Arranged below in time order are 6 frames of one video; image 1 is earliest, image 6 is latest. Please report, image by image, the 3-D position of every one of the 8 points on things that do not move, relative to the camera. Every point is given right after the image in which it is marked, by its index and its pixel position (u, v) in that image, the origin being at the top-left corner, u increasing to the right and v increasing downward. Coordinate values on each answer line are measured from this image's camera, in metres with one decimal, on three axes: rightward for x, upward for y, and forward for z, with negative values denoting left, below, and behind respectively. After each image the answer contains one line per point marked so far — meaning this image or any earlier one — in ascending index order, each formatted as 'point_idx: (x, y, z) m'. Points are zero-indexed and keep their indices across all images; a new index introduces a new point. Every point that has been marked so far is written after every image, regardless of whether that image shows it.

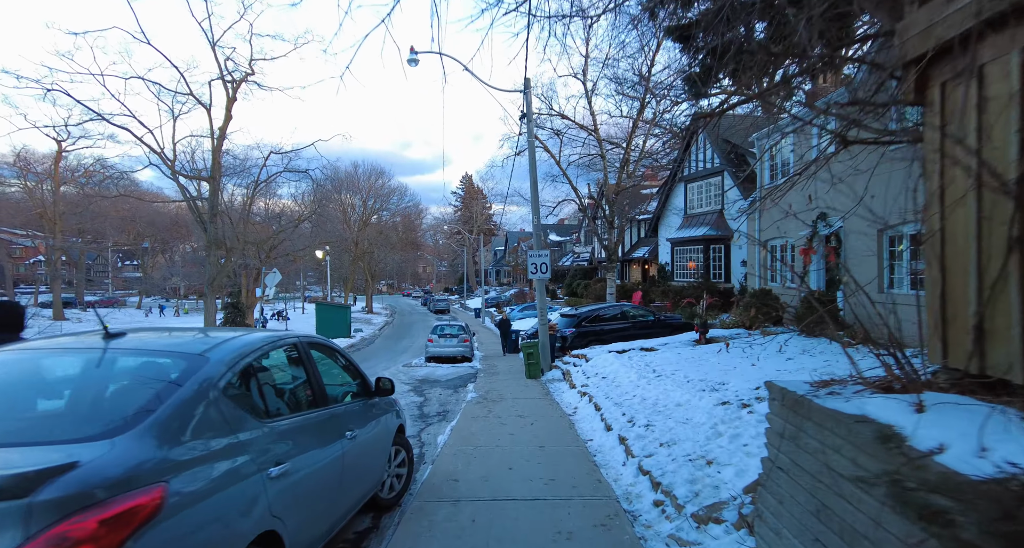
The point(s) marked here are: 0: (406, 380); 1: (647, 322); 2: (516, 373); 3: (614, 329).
0: (-3.0, -3.1, +16.4) m
1: (+4.3, -1.6, +18.3) m
2: (+0.1, -2.9, +16.3) m
3: (+3.2, -1.7, +18.0) m
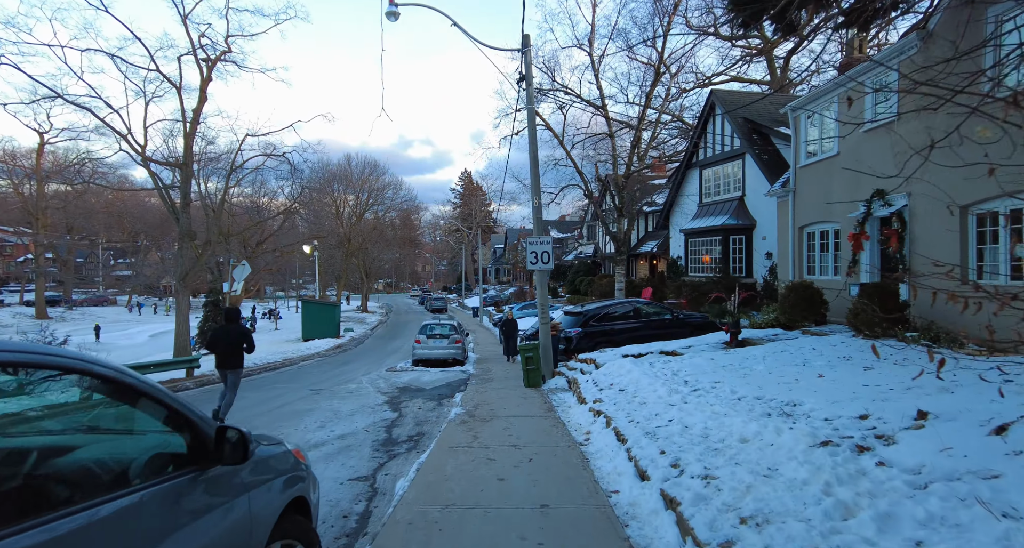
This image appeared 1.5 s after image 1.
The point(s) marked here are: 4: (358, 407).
0: (-3.1, -2.8, +14.1) m
1: (+4.2, -1.3, +16.0) m
2: (0.0, -2.6, +14.1) m
3: (+3.1, -1.5, +15.7) m
4: (-3.0, -2.5, +11.1) m
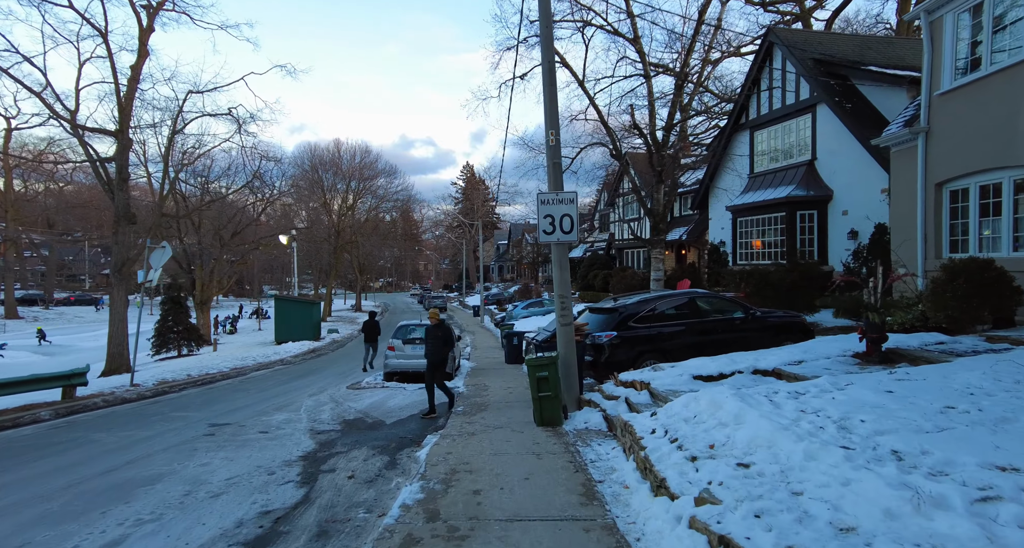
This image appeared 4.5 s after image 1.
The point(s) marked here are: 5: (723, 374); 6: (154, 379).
0: (-3.1, -2.5, +9.5) m
1: (+4.3, -1.0, +11.3) m
2: (+0.1, -2.3, +9.4) m
3: (+3.2, -1.1, +11.0) m
4: (-2.9, -2.2, +6.4) m
5: (+2.9, -1.4, +8.0) m
6: (-10.1, -3.0, +16.3) m
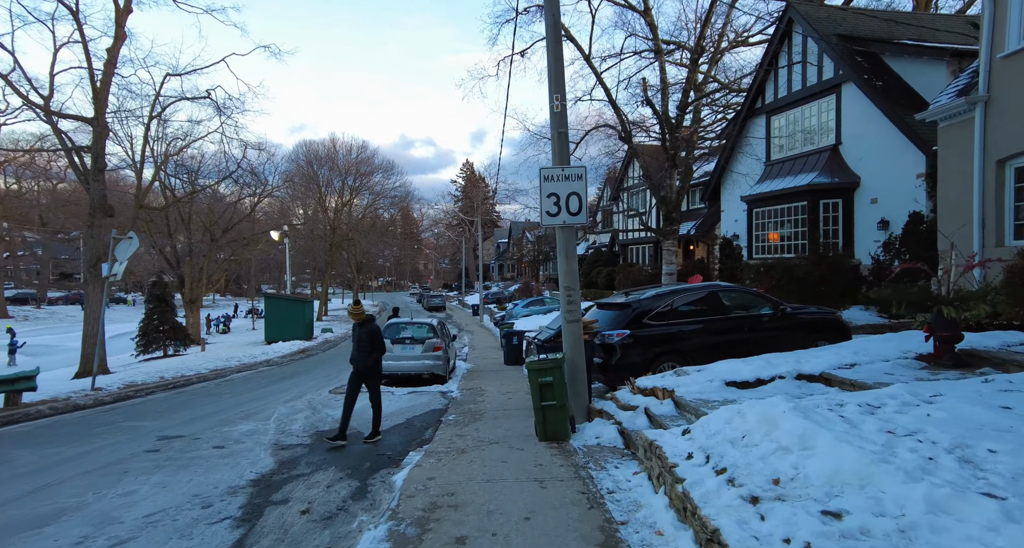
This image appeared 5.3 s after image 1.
0: (-3.1, -2.3, +8.2) m
1: (+4.2, -0.8, +10.0) m
2: (0.0, -2.1, +8.1) m
3: (+3.1, -1.0, +9.8) m
4: (-2.9, -2.0, +5.2) m
5: (+2.9, -1.2, +6.7) m
6: (-10.1, -2.8, +15.0) m
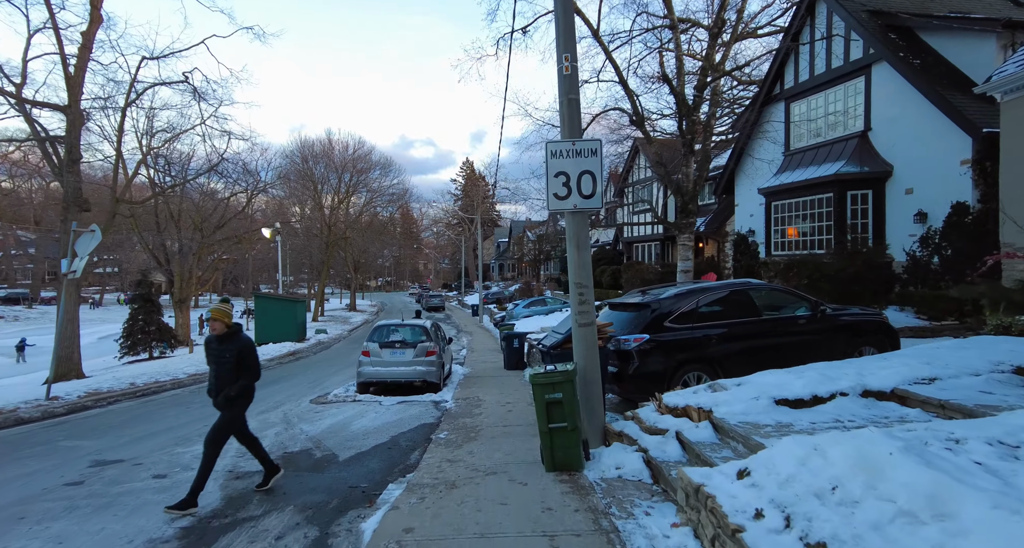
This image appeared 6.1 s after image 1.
0: (-3.1, -2.2, +6.9) m
1: (+4.2, -0.8, +8.8) m
2: (+0.1, -2.0, +6.9) m
3: (+3.2, -0.9, +8.5) m
4: (-2.9, -1.9, +3.9) m
5: (+2.9, -1.2, +5.5) m
6: (-10.1, -2.7, +13.8) m
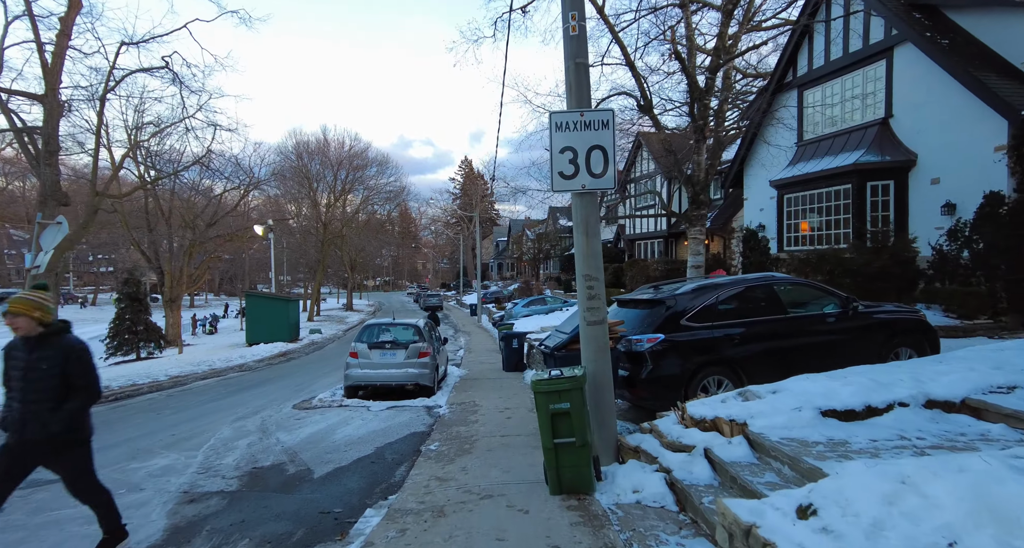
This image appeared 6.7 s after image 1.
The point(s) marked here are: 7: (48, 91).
0: (-3.1, -2.1, +6.1) m
1: (+4.2, -0.7, +7.9) m
2: (0.0, -2.0, +6.0) m
3: (+3.1, -0.8, +7.7) m
4: (-2.9, -1.9, +3.1) m
5: (+2.9, -1.1, +4.6) m
6: (-10.1, -2.6, +12.9) m
7: (-14.8, +5.8, +18.5) m
